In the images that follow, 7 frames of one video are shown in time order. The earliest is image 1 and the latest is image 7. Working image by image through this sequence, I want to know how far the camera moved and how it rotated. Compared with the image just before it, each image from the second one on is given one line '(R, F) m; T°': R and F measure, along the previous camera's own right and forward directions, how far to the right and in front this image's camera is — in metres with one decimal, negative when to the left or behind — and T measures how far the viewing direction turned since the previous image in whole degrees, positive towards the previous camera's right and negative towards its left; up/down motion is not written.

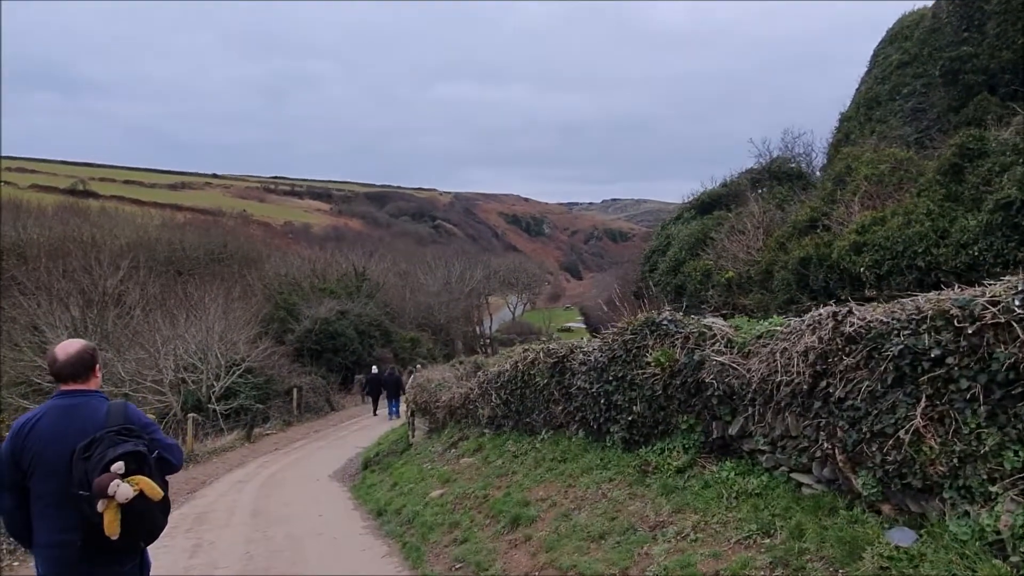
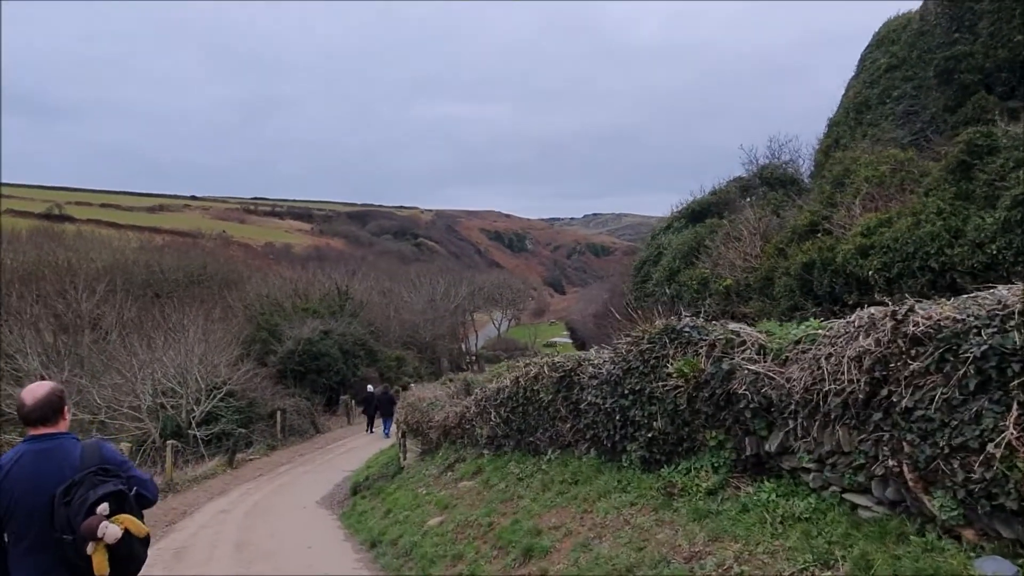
(-0.2, +0.6) m; +1°
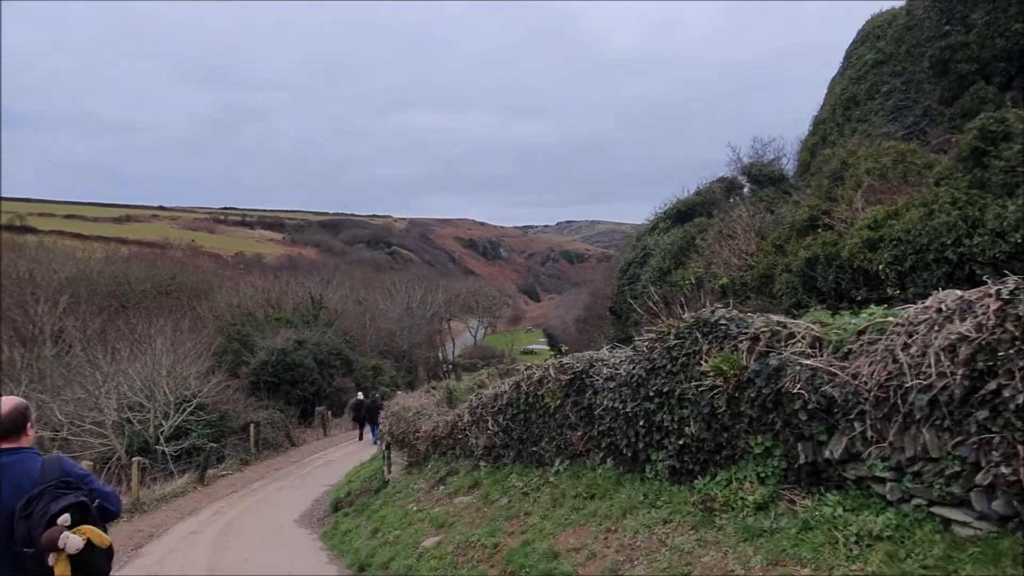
(-0.3, +0.8) m; +2°
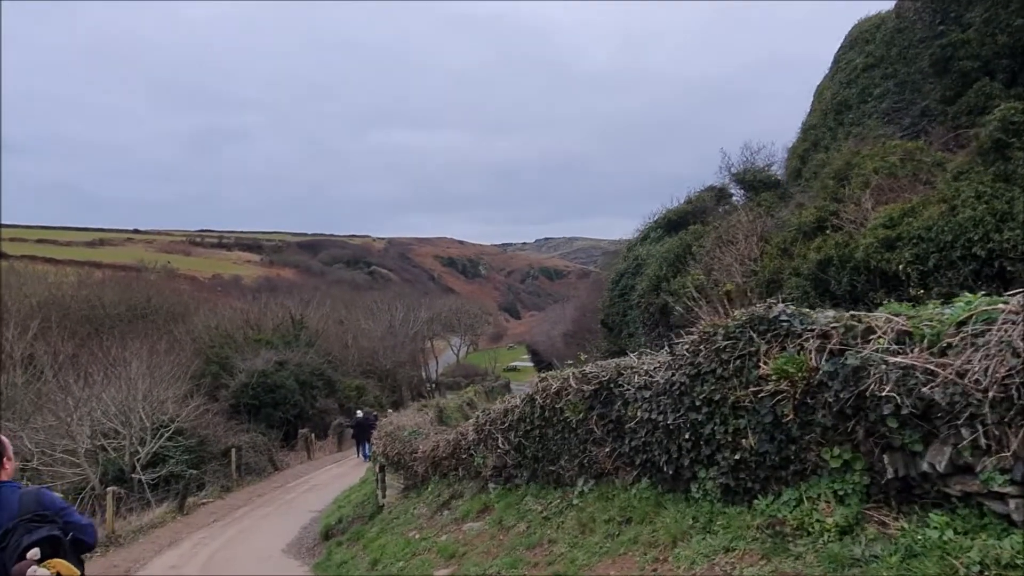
(-0.4, +0.8) m; +2°
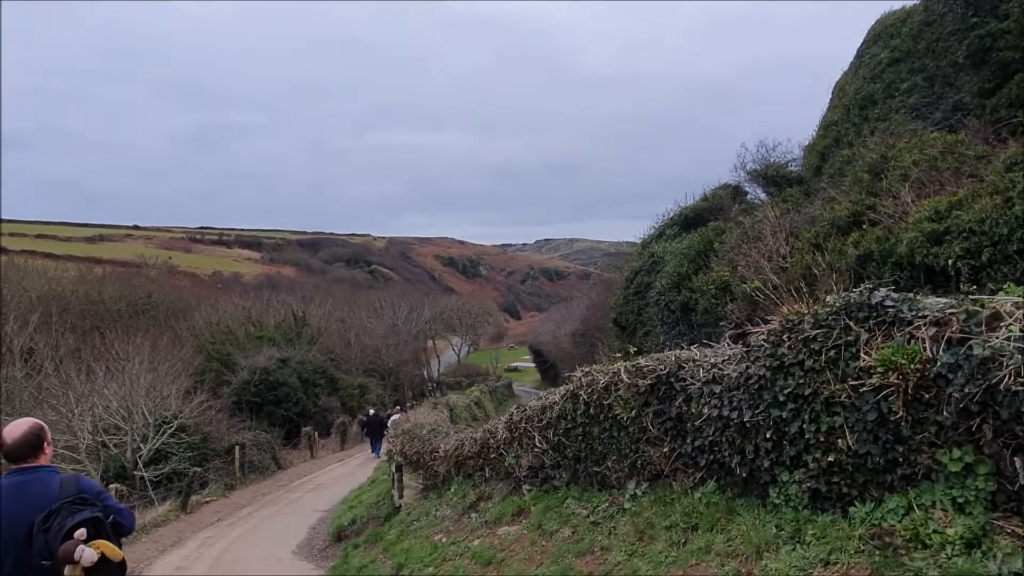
(-0.4, +0.6) m; 0°
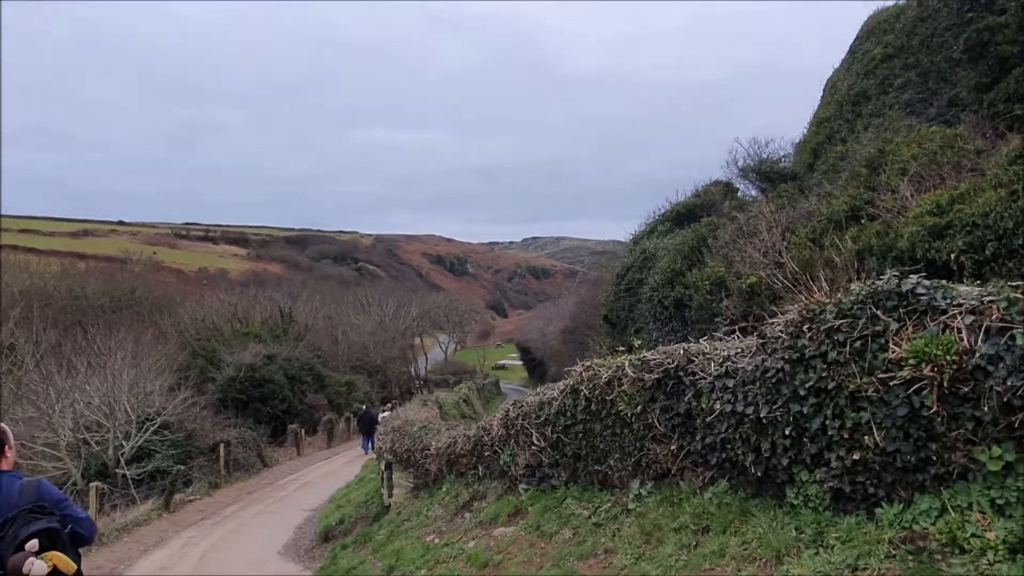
(-0.1, +0.3) m; +1°
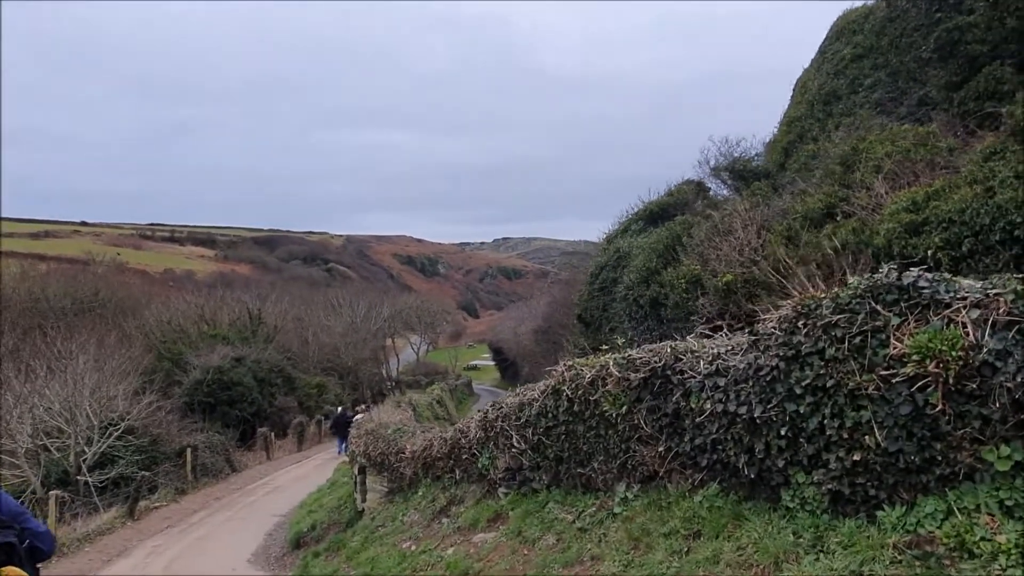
(-0.1, +0.3) m; +2°
